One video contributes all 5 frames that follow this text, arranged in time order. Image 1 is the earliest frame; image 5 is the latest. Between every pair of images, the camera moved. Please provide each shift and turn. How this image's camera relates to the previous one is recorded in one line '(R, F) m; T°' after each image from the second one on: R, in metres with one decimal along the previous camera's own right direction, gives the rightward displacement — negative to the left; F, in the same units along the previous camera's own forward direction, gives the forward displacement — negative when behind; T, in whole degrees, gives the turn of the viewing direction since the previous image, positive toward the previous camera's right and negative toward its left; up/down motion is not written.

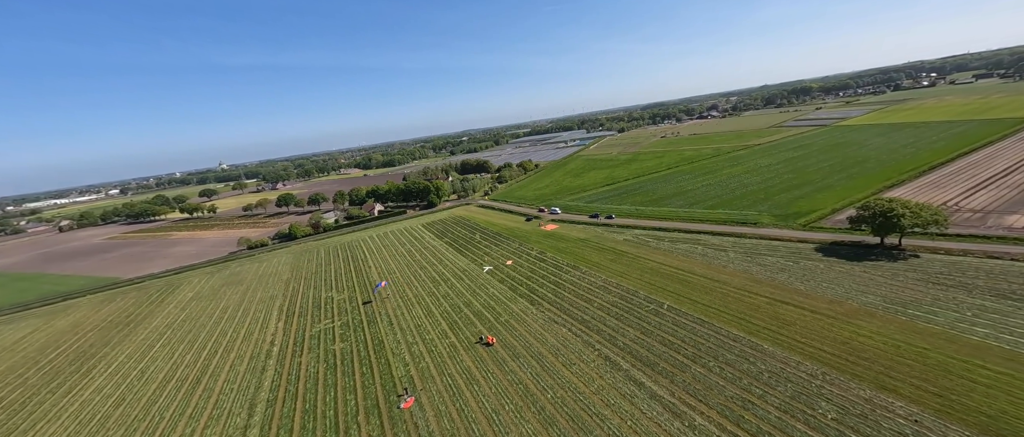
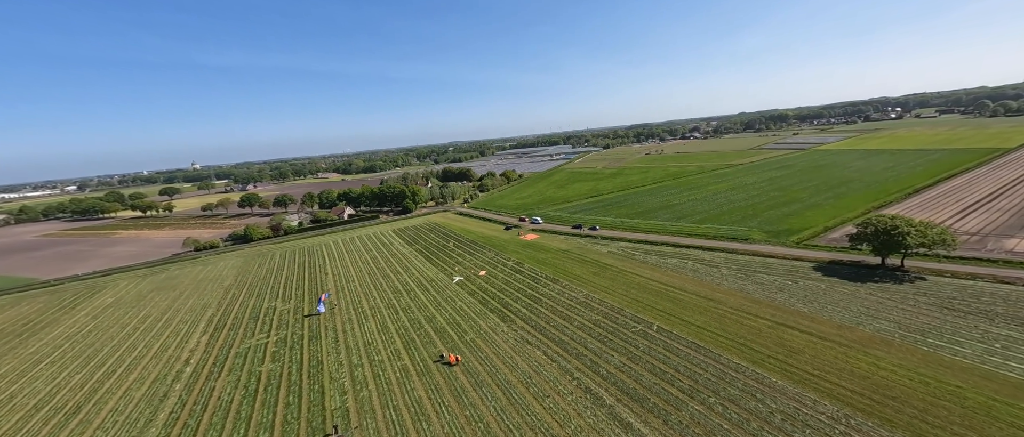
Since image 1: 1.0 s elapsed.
(+1.1, +3.9) m; +3°
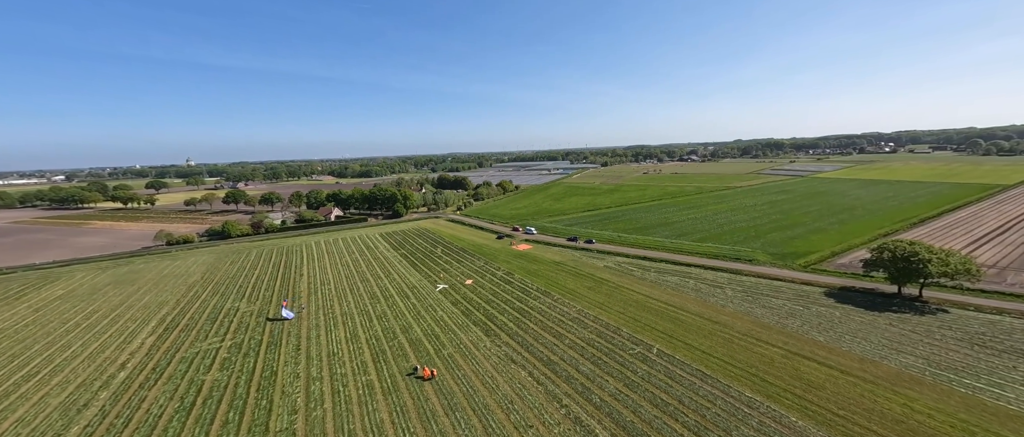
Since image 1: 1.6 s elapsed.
(+0.4, +2.5) m; +1°
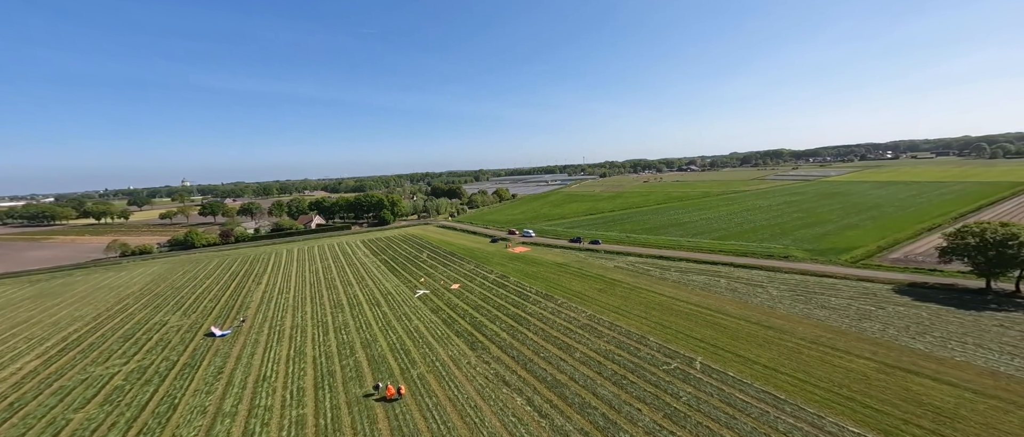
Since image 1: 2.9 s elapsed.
(+0.4, +5.6) m; 0°
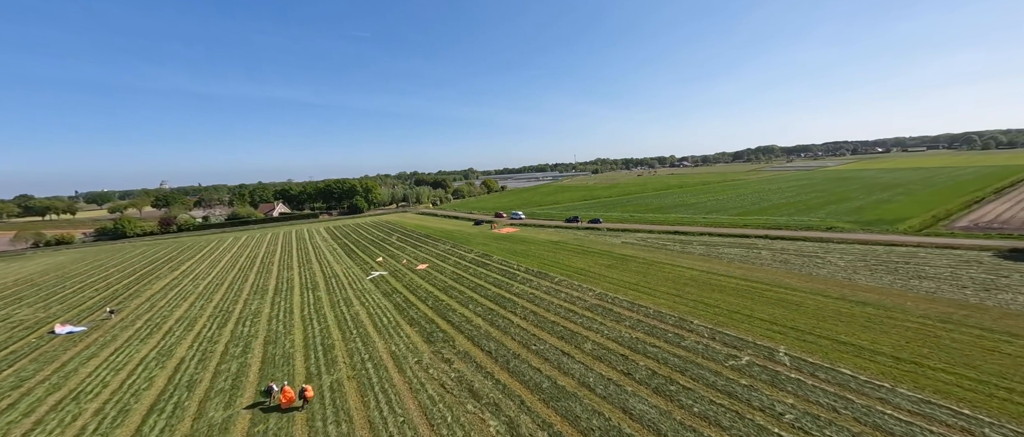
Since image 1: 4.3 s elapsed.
(+0.6, +6.5) m; +1°
